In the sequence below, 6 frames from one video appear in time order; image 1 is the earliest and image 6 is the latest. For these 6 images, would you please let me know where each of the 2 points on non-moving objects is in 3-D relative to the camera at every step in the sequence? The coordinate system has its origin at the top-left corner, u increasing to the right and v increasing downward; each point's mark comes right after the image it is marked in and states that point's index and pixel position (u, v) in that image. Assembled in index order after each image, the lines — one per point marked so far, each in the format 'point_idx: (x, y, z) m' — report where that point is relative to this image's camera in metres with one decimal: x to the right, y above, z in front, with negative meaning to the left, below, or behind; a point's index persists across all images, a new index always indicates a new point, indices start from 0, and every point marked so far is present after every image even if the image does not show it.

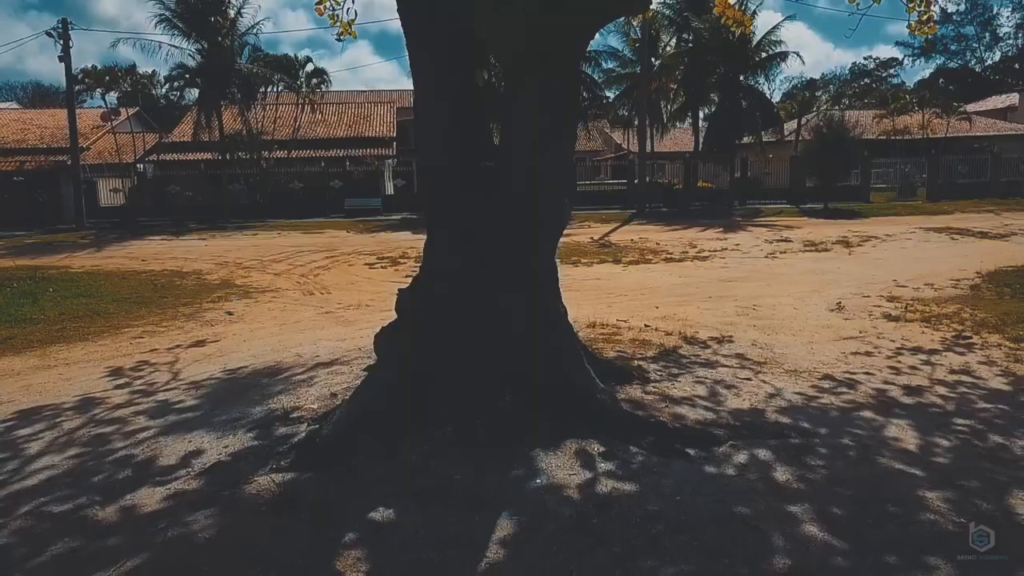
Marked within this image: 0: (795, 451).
0: (+1.5, -0.8, +4.0) m
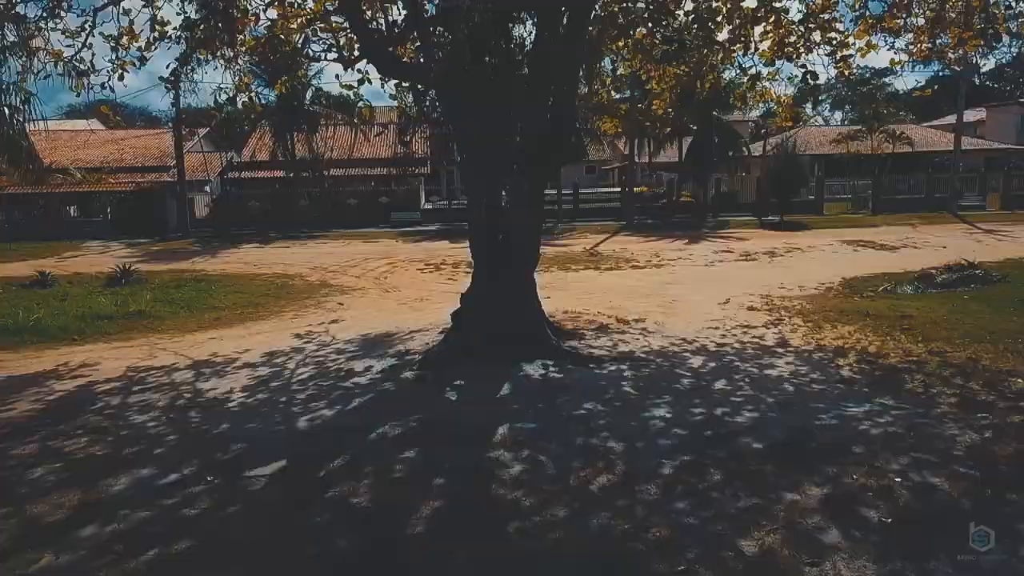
0: (+1.6, -0.9, +8.5) m
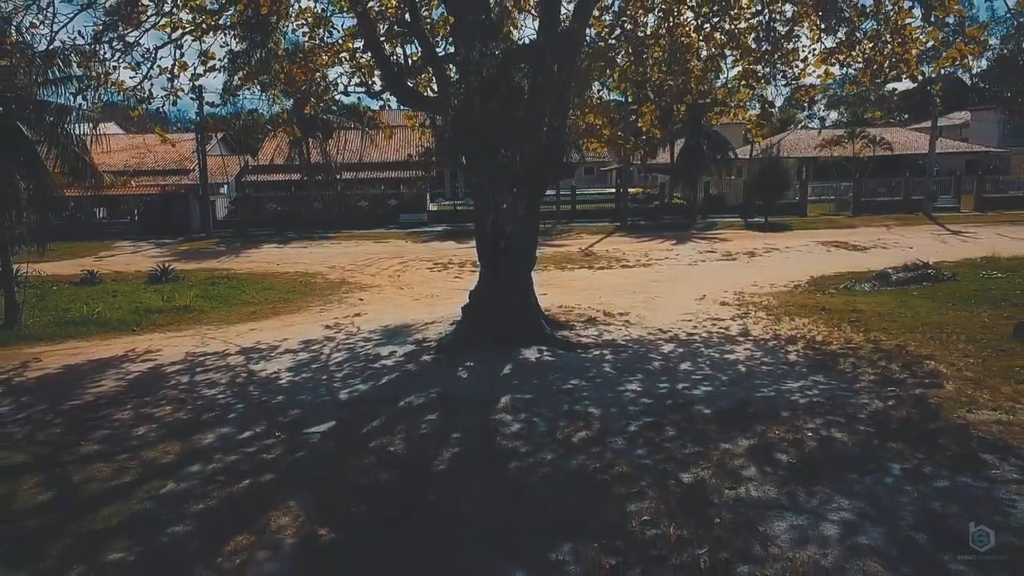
0: (+1.6, -0.8, +10.0) m
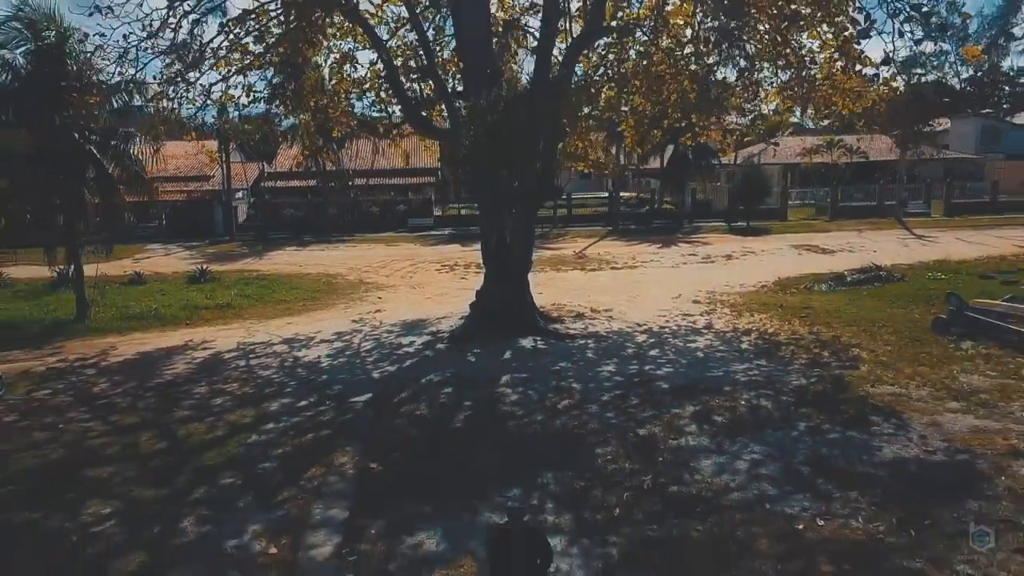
0: (+1.6, -0.8, +12.0) m
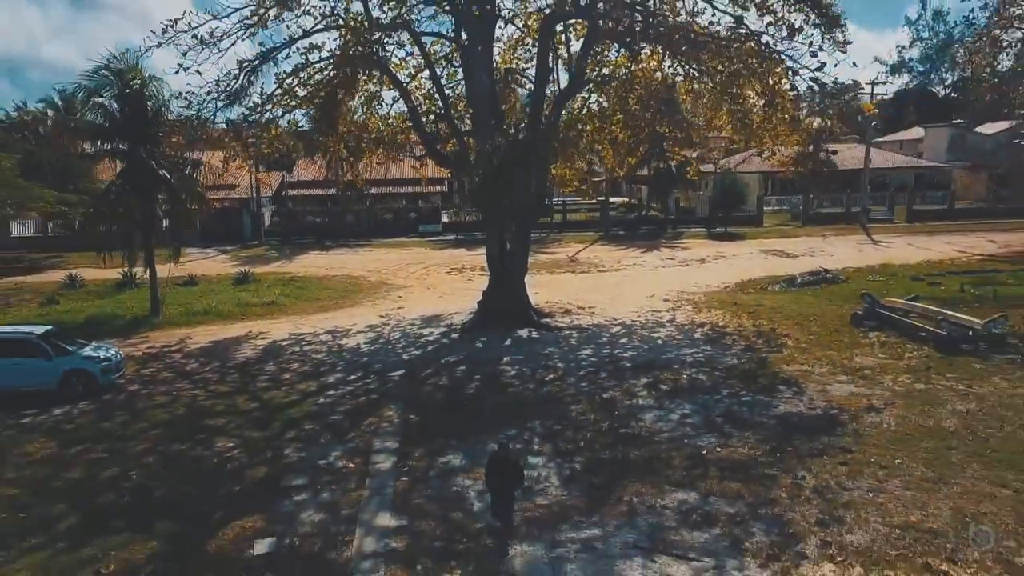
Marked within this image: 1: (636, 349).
0: (+1.5, -0.9, +14.9) m
1: (+2.3, -1.1, +13.3) m
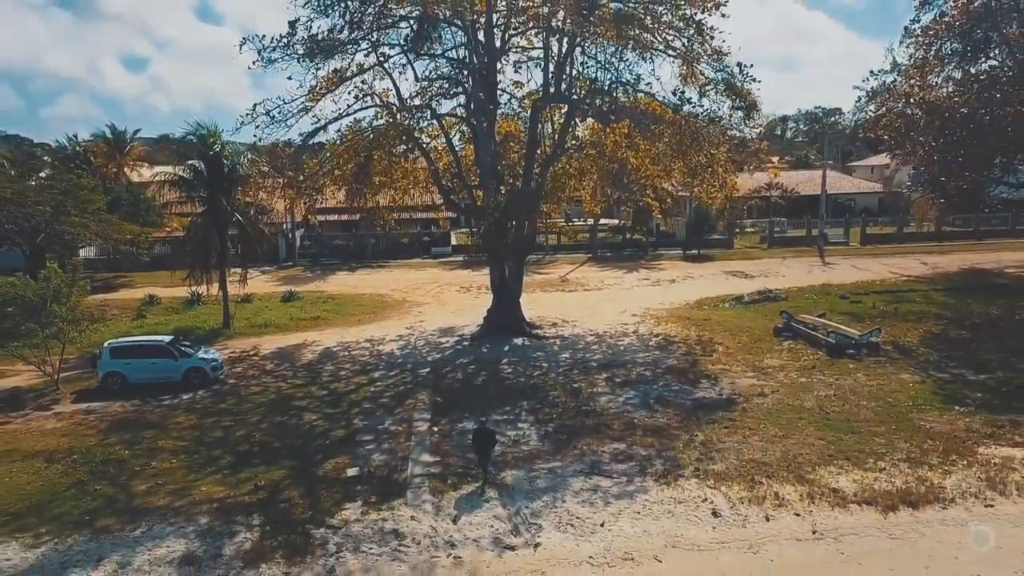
0: (+1.5, -1.4, +19.2) m
1: (+2.2, -1.6, +17.6) m
